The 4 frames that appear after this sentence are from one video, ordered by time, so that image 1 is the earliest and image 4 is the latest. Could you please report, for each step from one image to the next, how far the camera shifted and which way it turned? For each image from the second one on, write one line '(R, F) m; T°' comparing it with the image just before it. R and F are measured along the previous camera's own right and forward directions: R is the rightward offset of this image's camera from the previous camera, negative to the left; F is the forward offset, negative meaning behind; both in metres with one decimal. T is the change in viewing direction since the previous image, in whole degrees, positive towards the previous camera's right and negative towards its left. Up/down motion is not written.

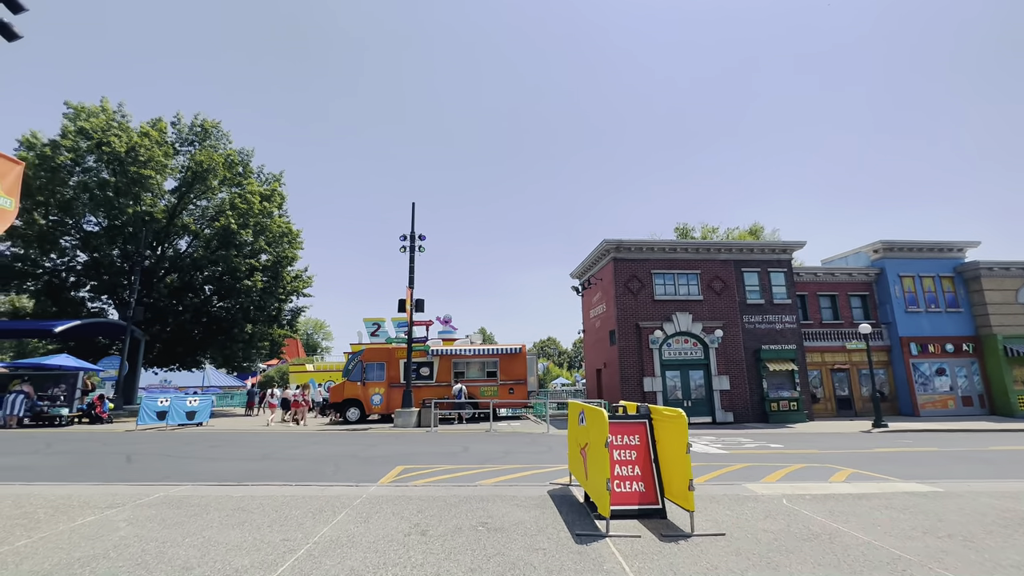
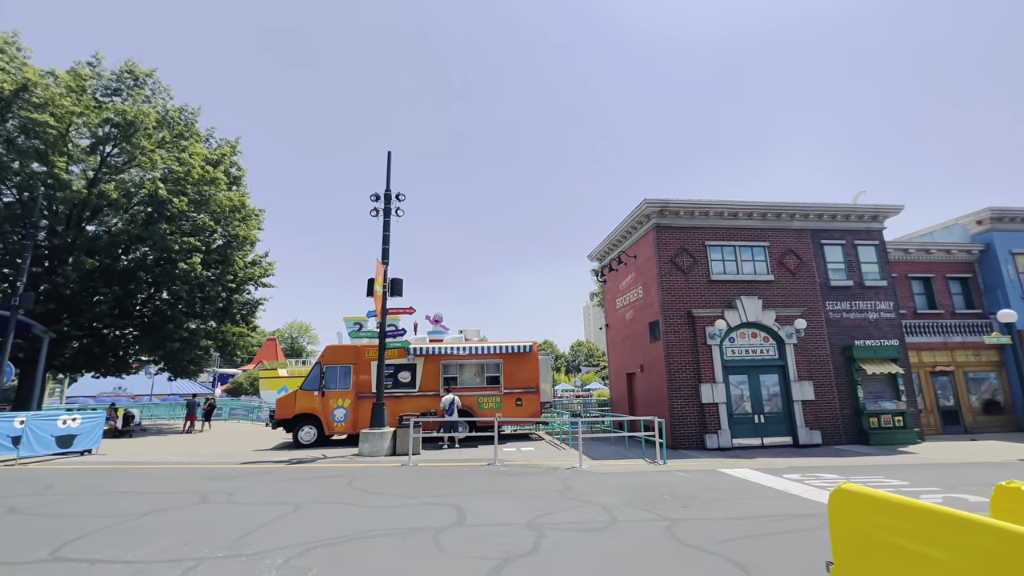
(-0.5, +4.9) m; +1°
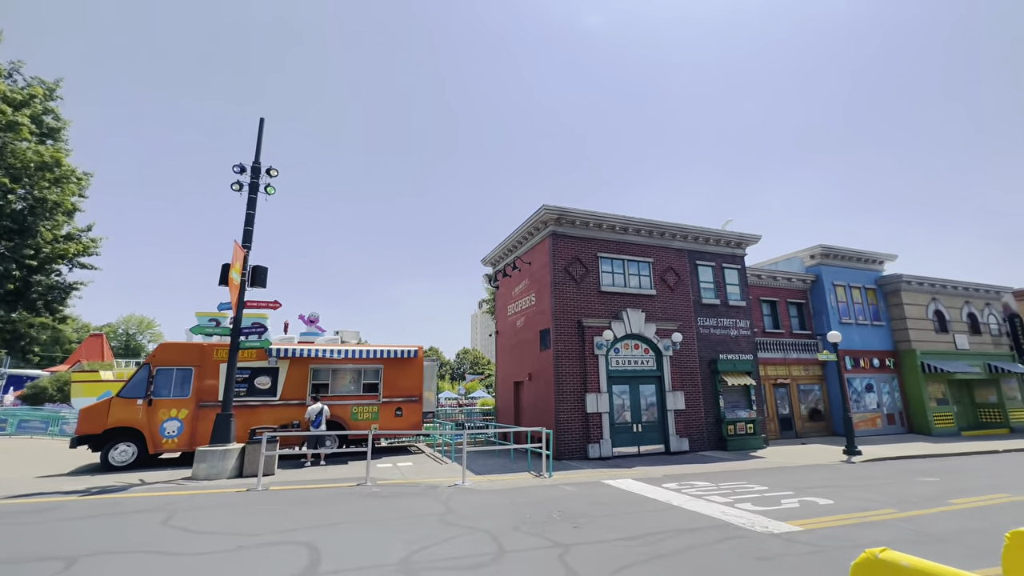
(0.0, +0.9) m; +14°
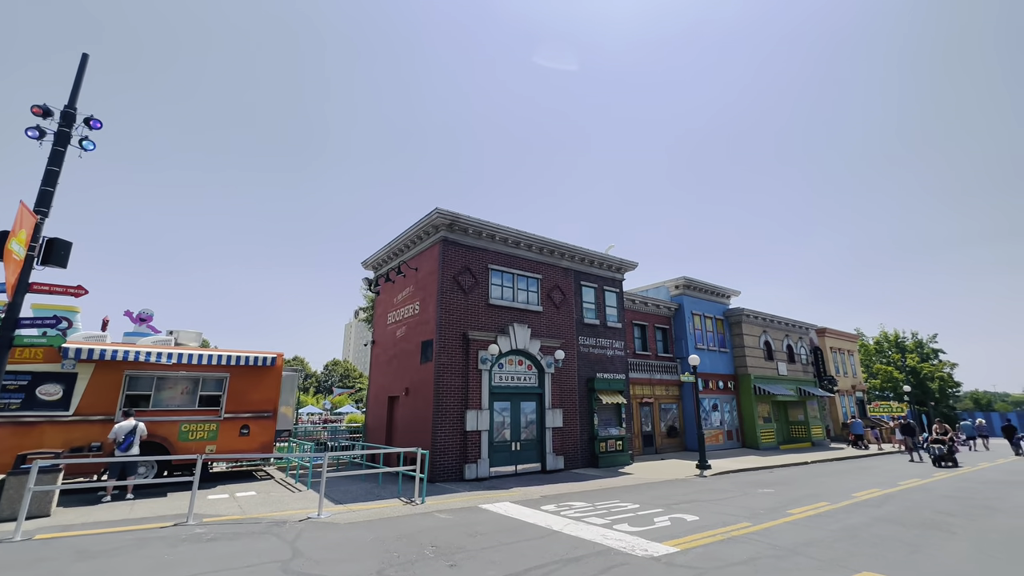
(-0.1, +0.7) m; +15°
